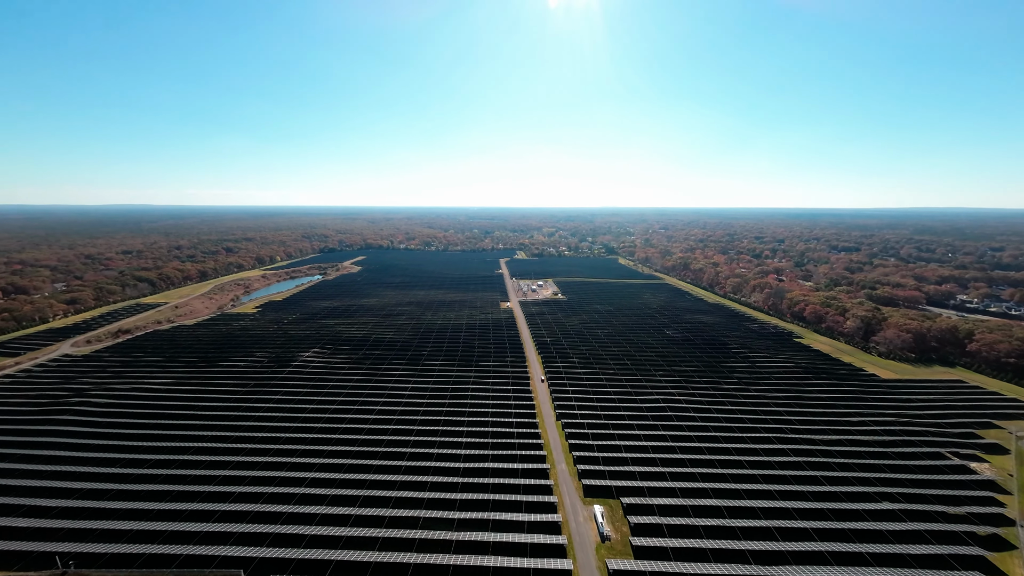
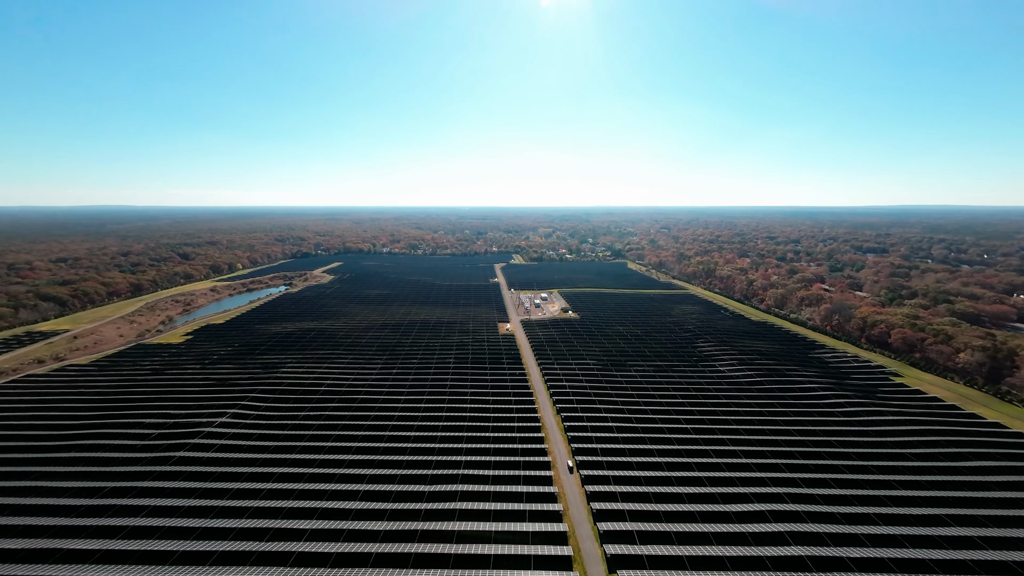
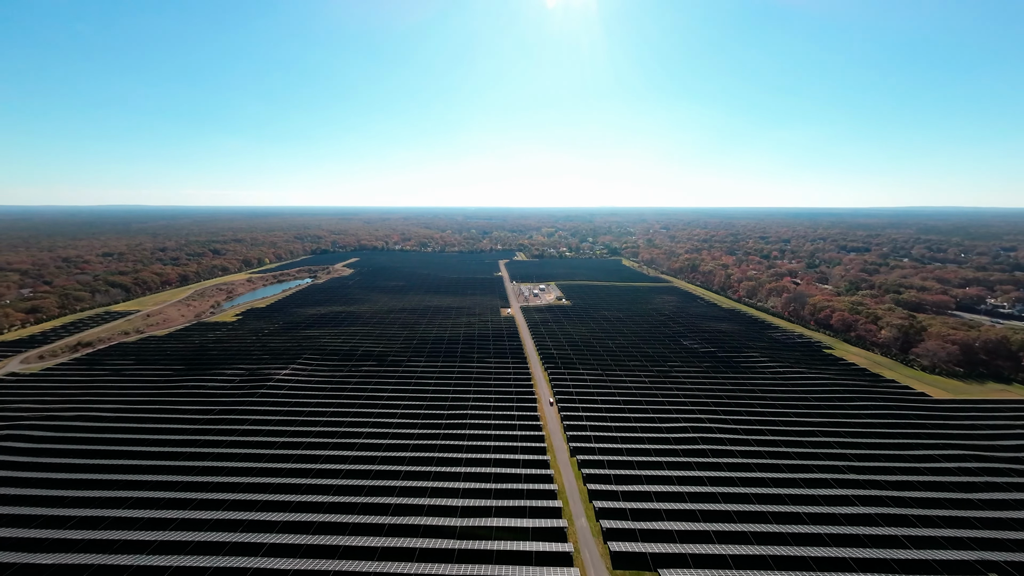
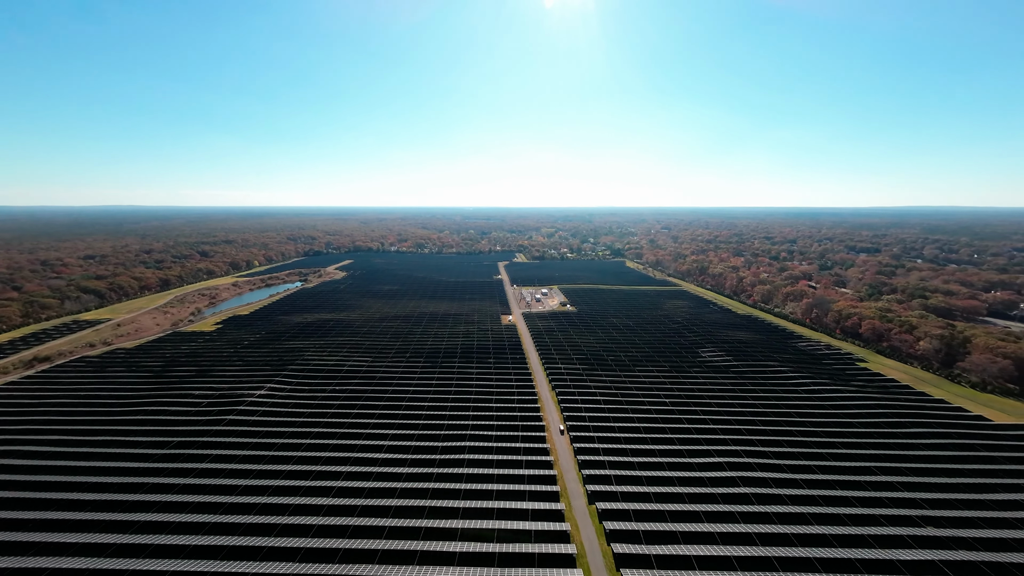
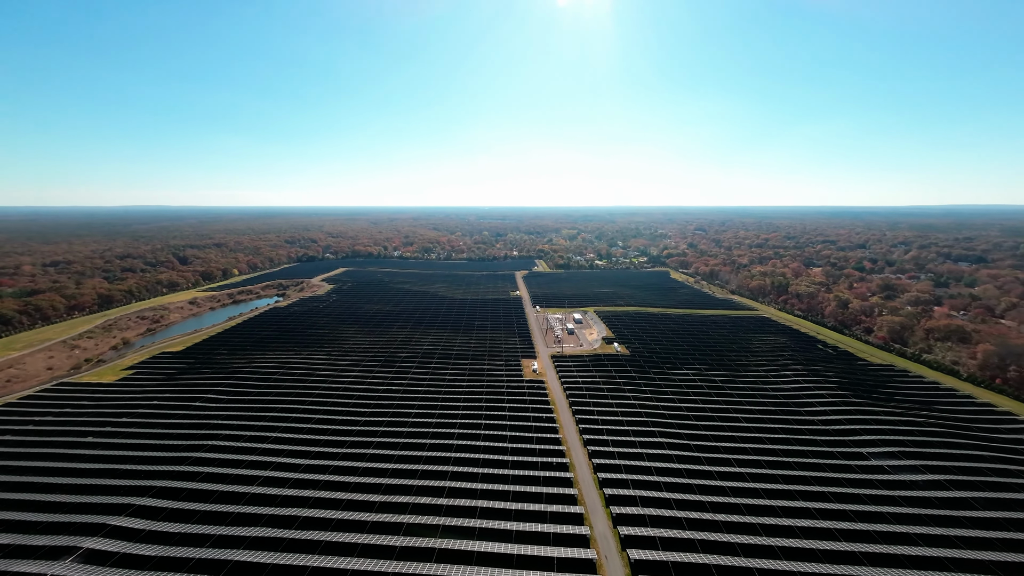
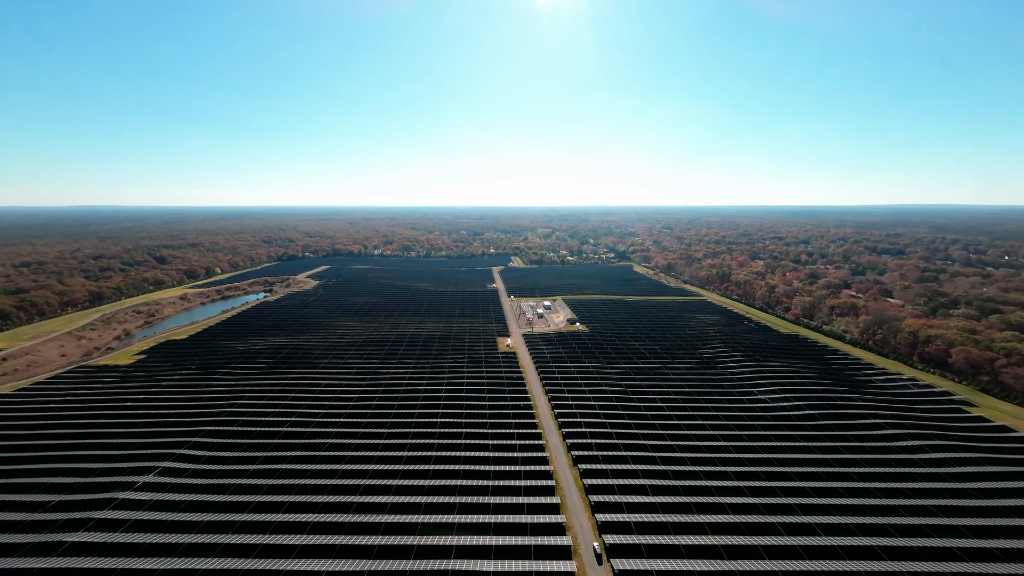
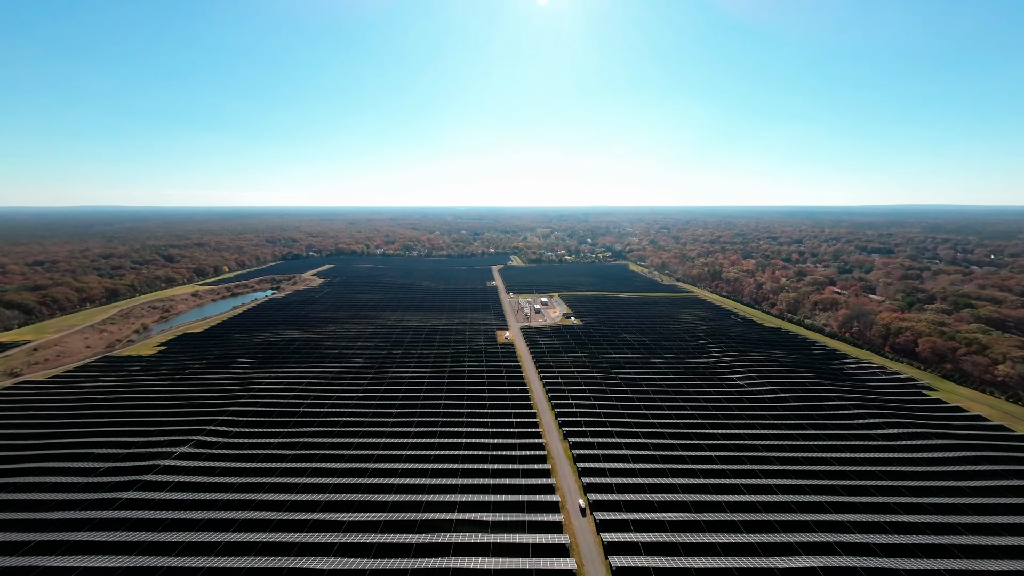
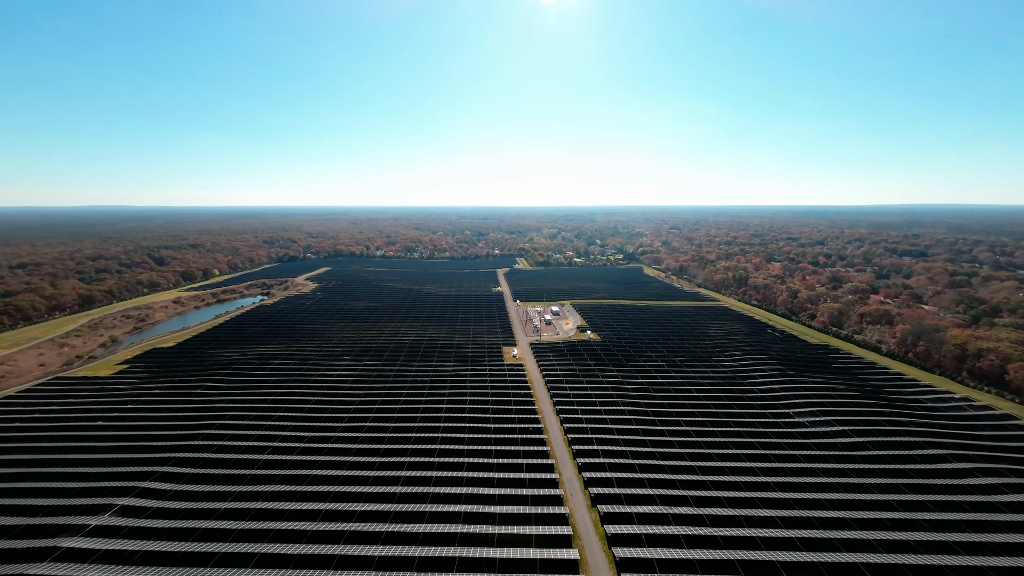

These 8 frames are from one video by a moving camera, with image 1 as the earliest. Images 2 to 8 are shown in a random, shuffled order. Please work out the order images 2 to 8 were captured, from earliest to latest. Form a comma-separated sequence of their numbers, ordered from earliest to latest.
3, 4, 2, 7, 6, 8, 5
